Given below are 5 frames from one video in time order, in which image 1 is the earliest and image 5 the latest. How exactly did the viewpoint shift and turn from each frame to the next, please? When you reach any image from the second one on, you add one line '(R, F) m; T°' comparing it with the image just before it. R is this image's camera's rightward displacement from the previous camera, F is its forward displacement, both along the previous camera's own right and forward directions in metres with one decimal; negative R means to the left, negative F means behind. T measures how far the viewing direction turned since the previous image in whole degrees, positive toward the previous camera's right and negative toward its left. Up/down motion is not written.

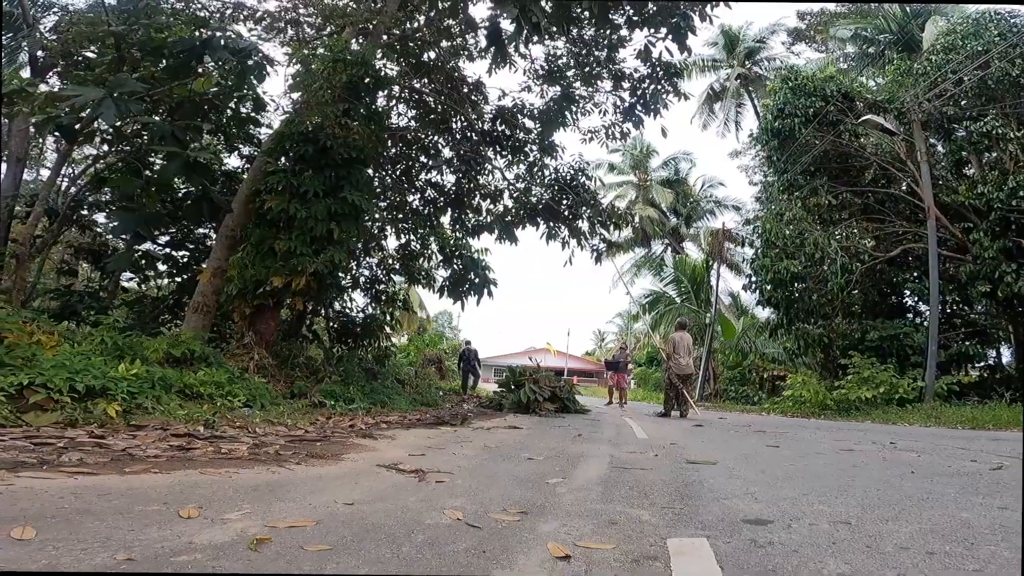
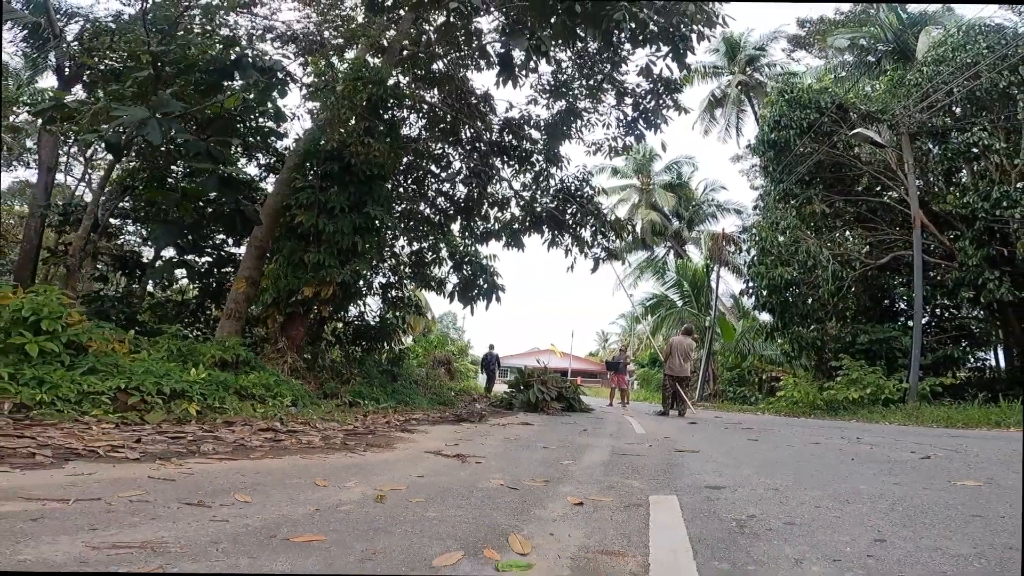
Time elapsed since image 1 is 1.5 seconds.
(-0.1, -0.5) m; 0°
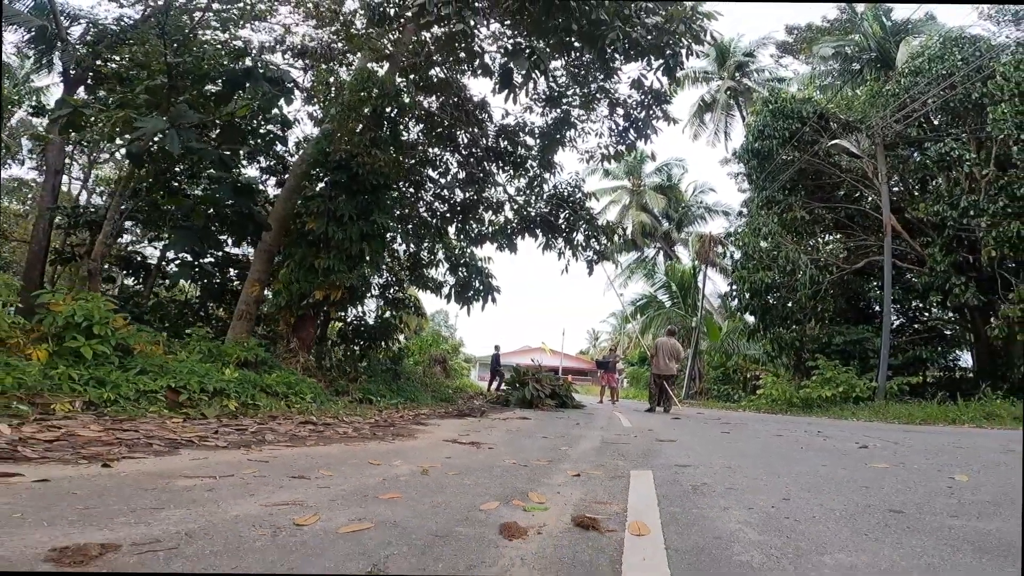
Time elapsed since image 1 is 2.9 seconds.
(-0.1, -0.5) m; +1°
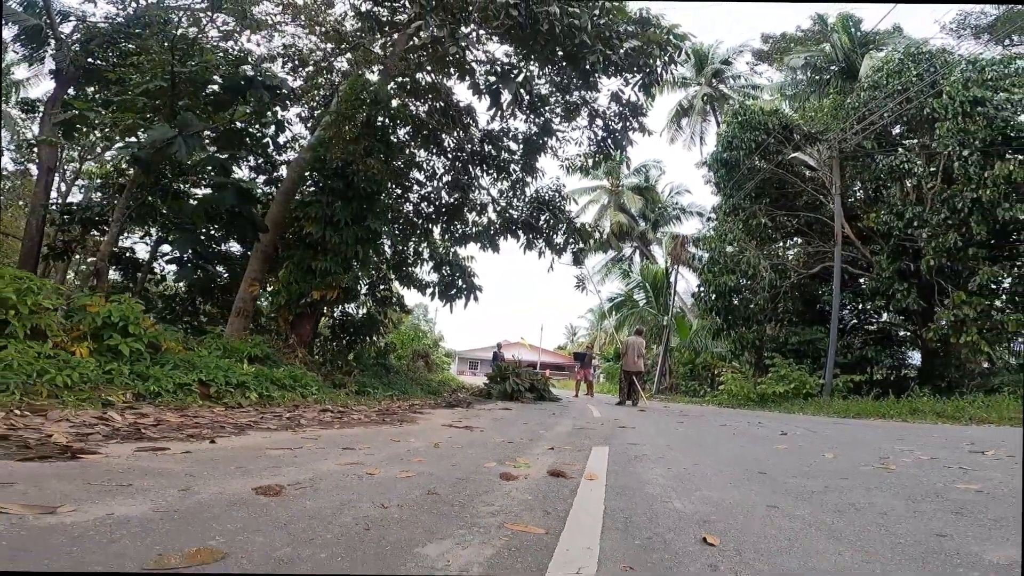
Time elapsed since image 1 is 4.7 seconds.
(-0.1, -0.6) m; +2°
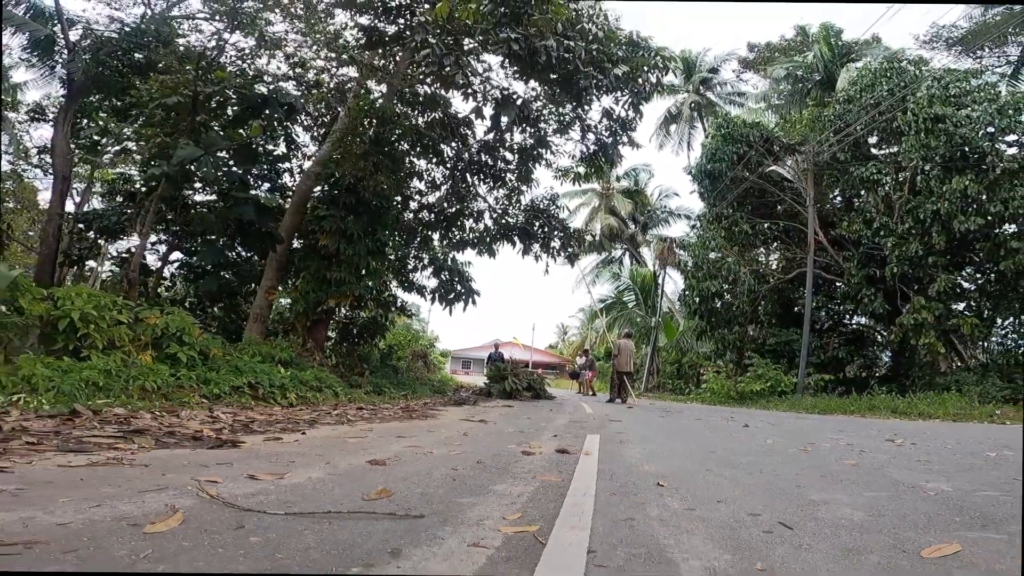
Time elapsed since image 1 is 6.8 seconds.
(-0.1, -0.7) m; +1°
